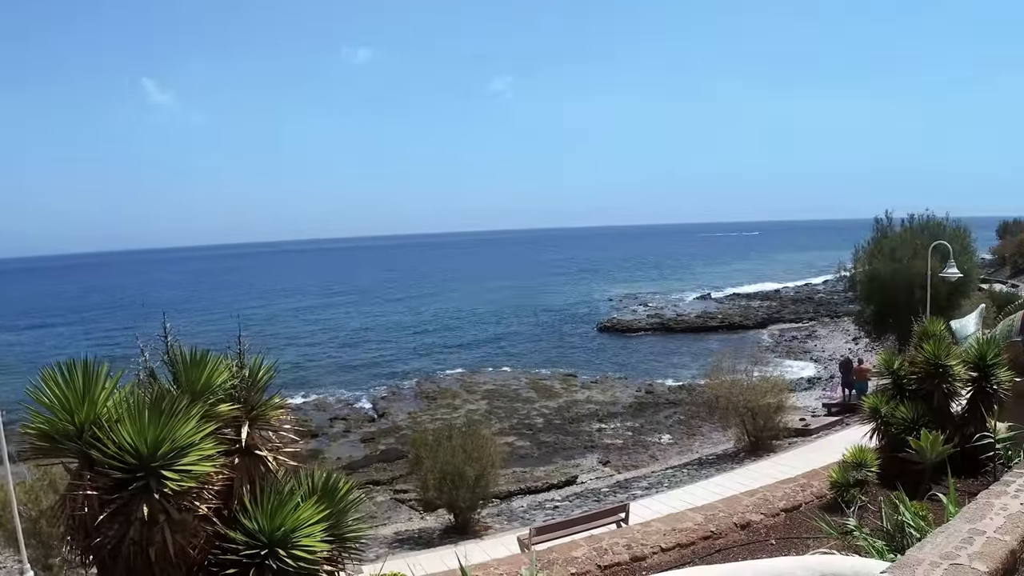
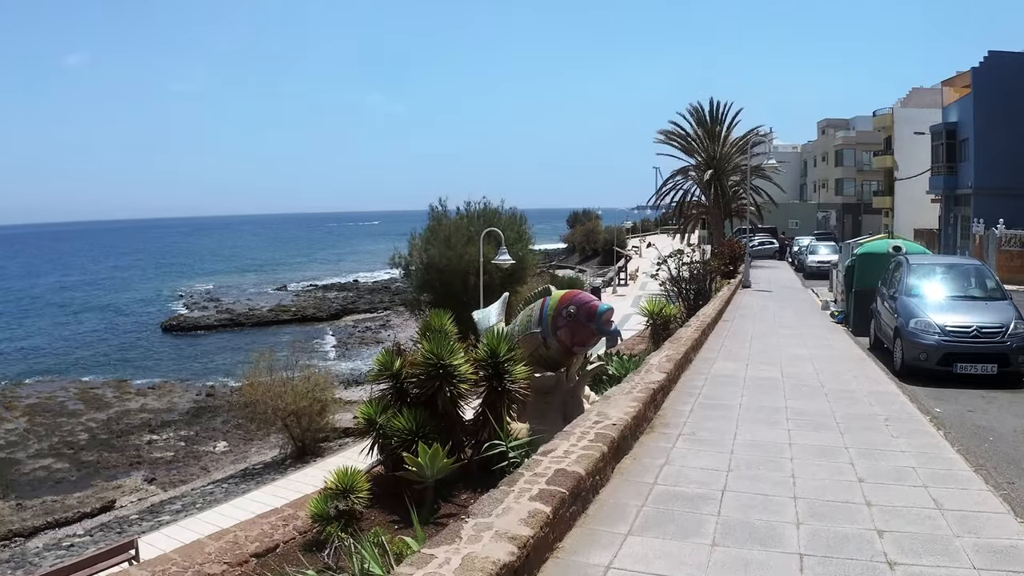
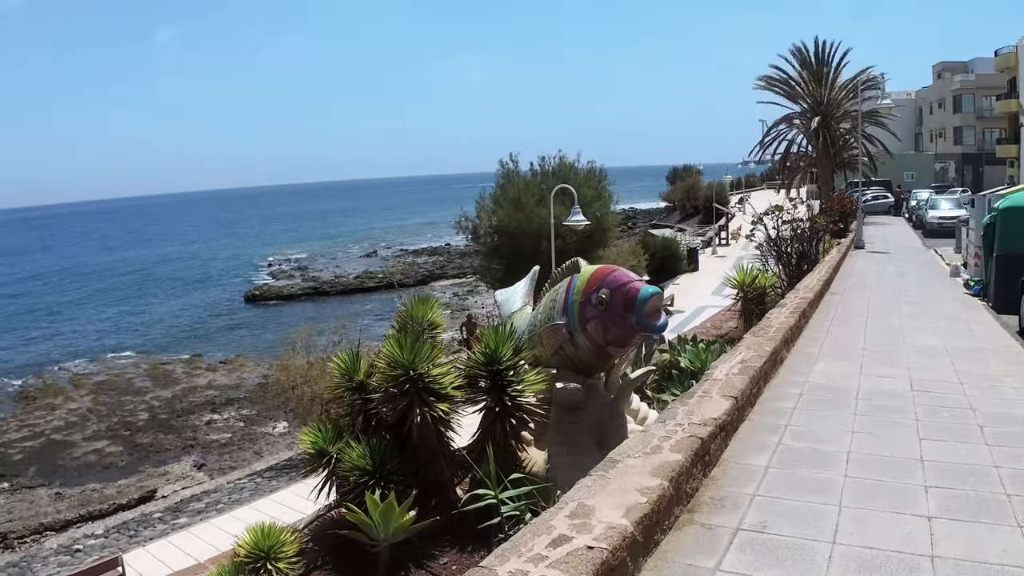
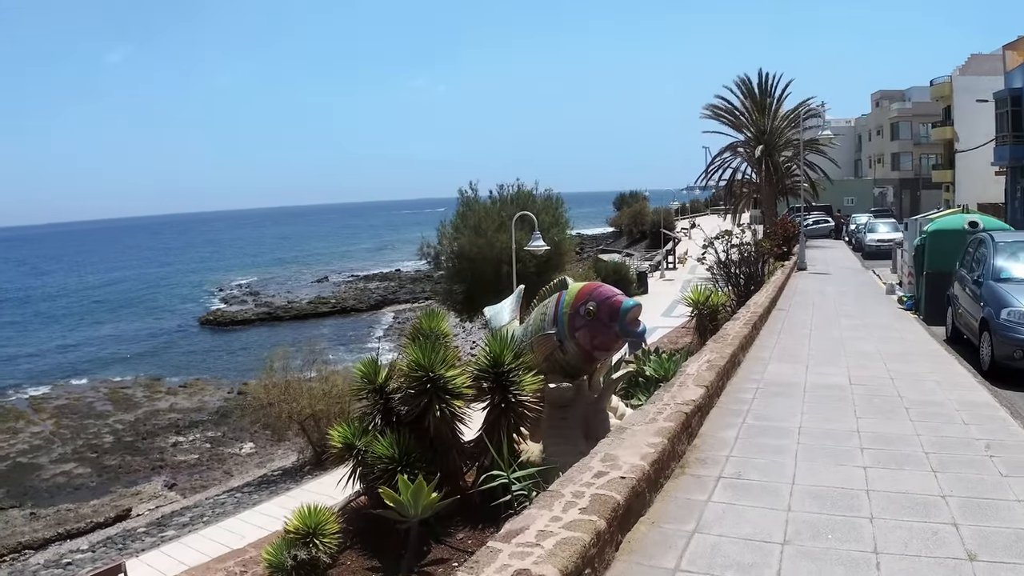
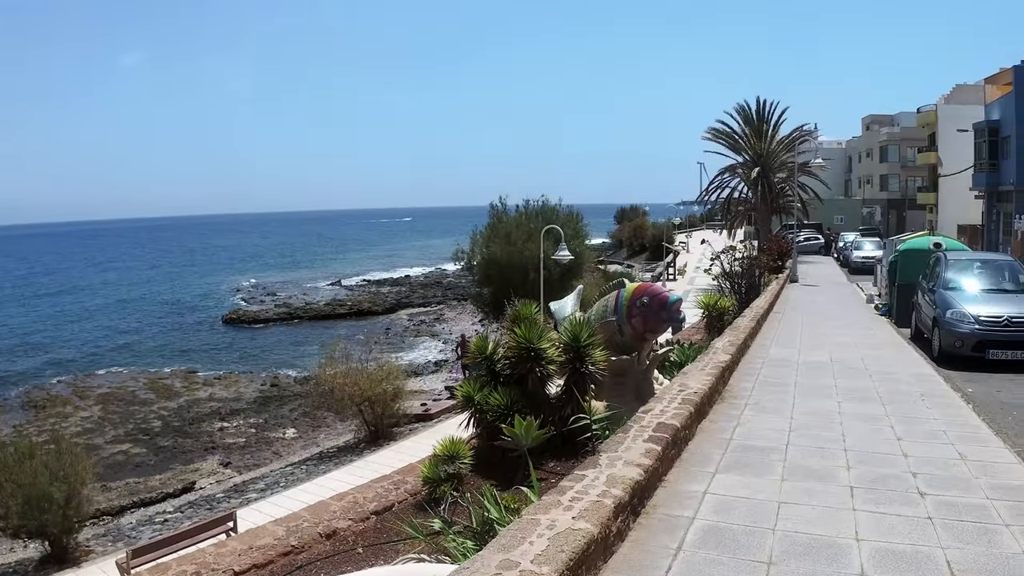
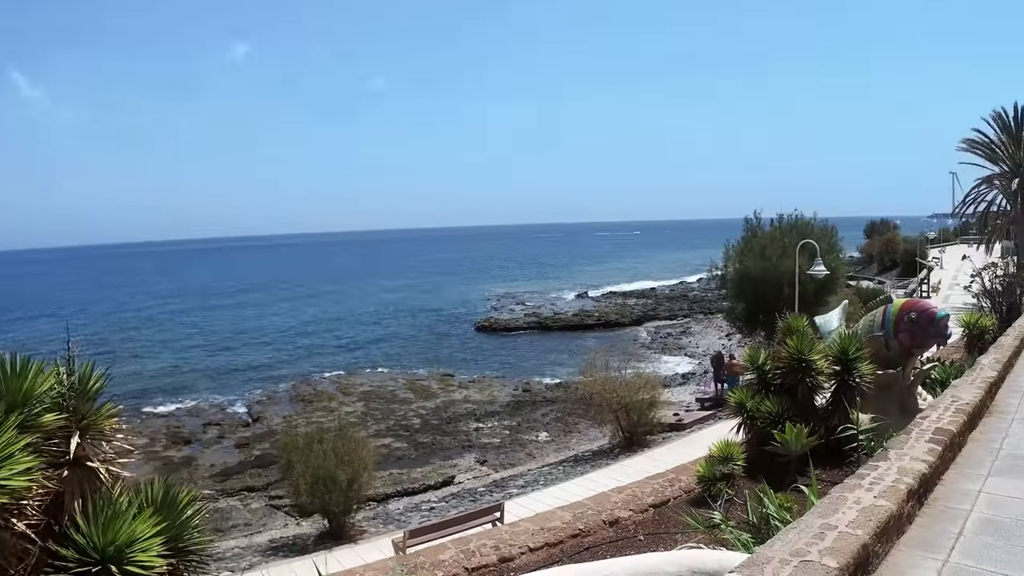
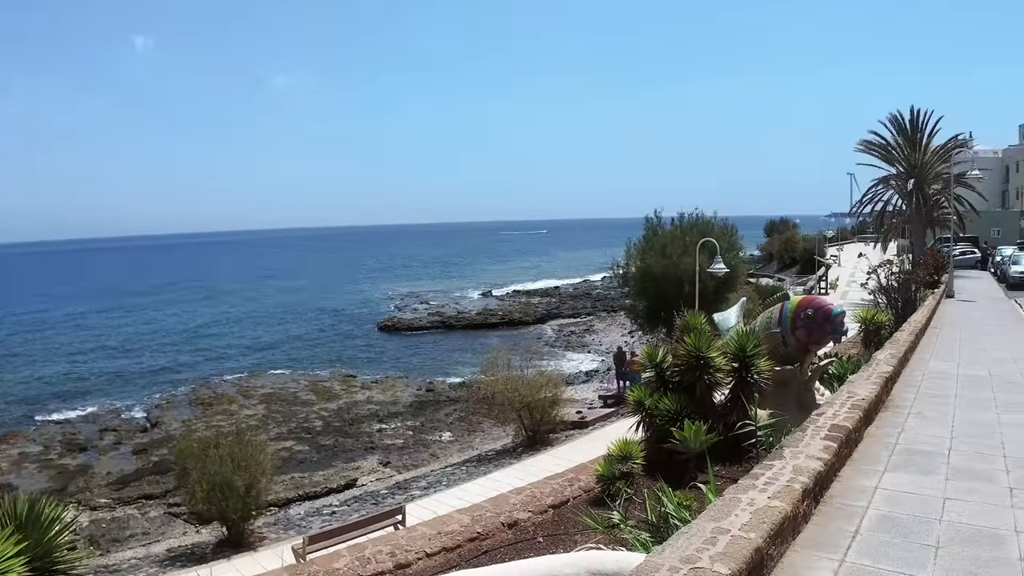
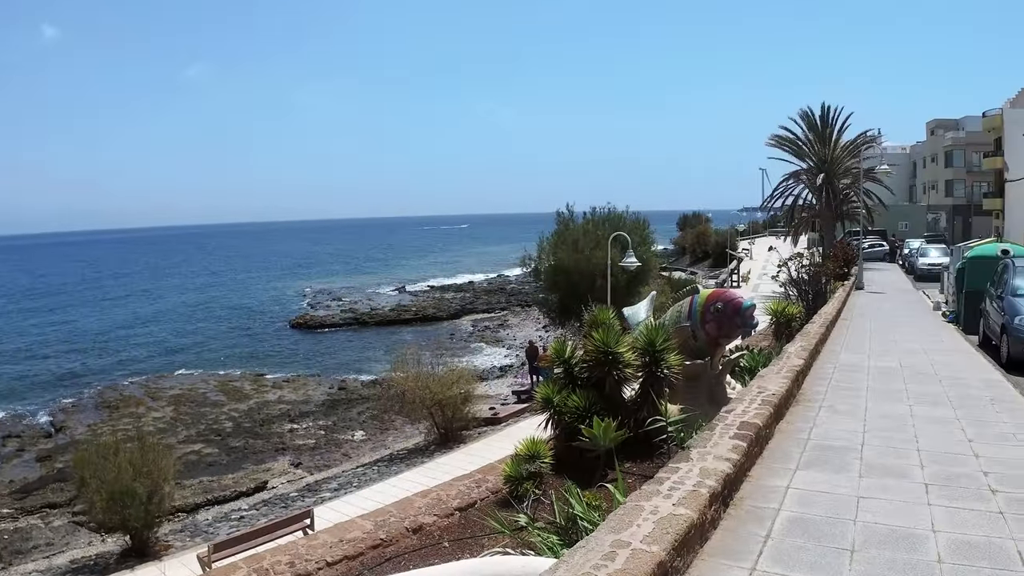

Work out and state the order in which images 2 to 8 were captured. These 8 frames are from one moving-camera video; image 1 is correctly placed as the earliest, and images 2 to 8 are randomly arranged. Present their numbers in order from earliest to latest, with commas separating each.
6, 7, 8, 5, 2, 4, 3
